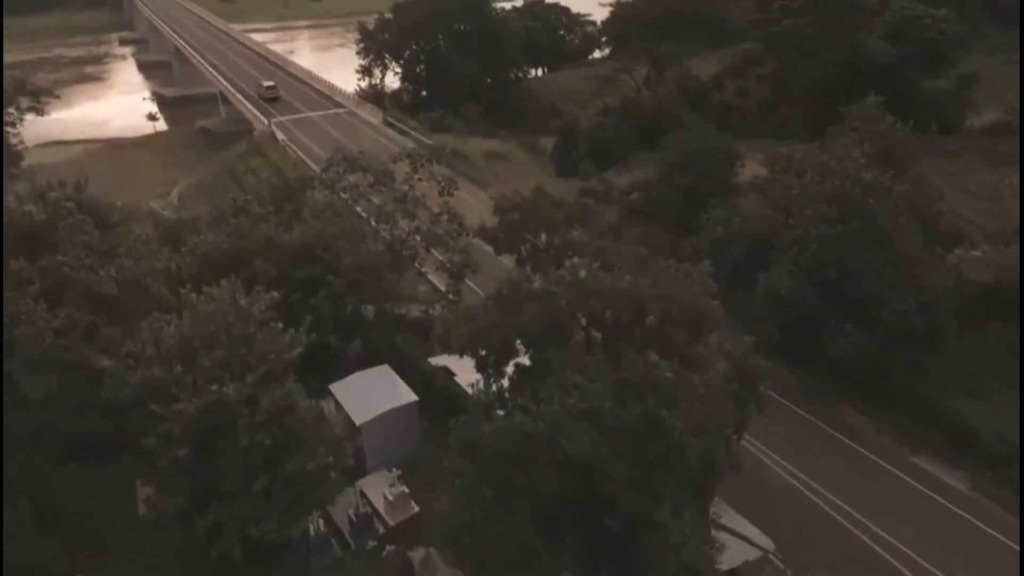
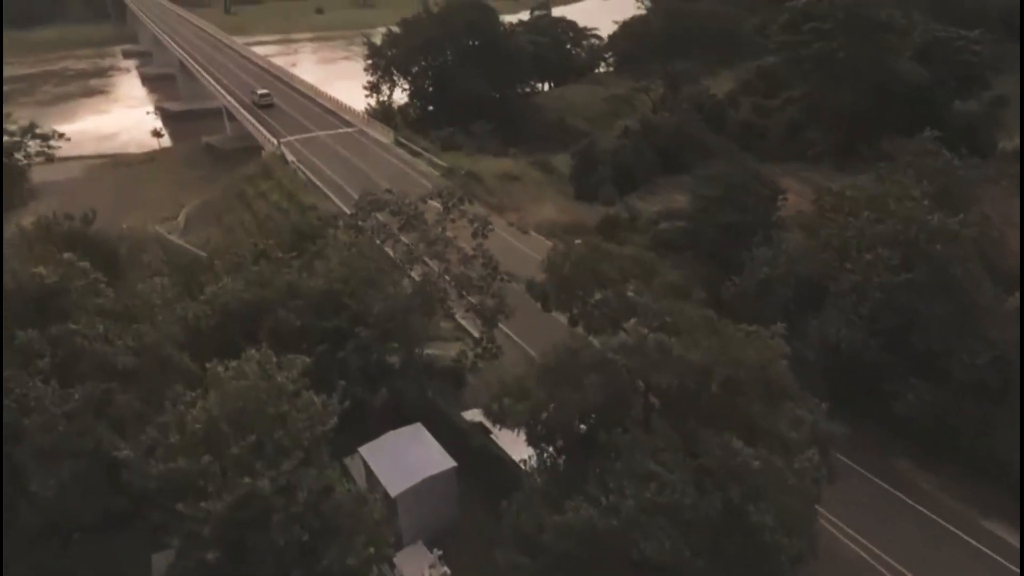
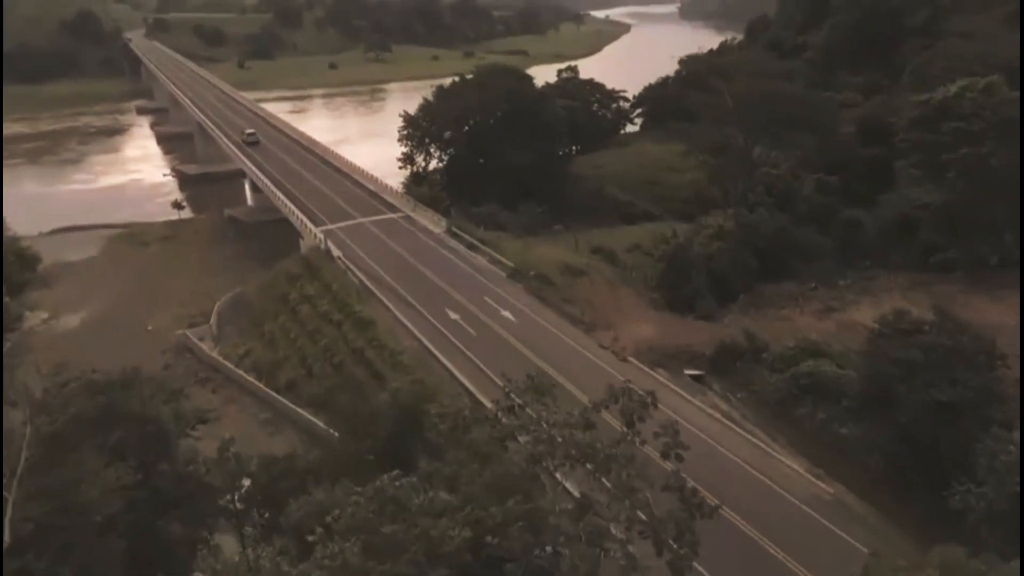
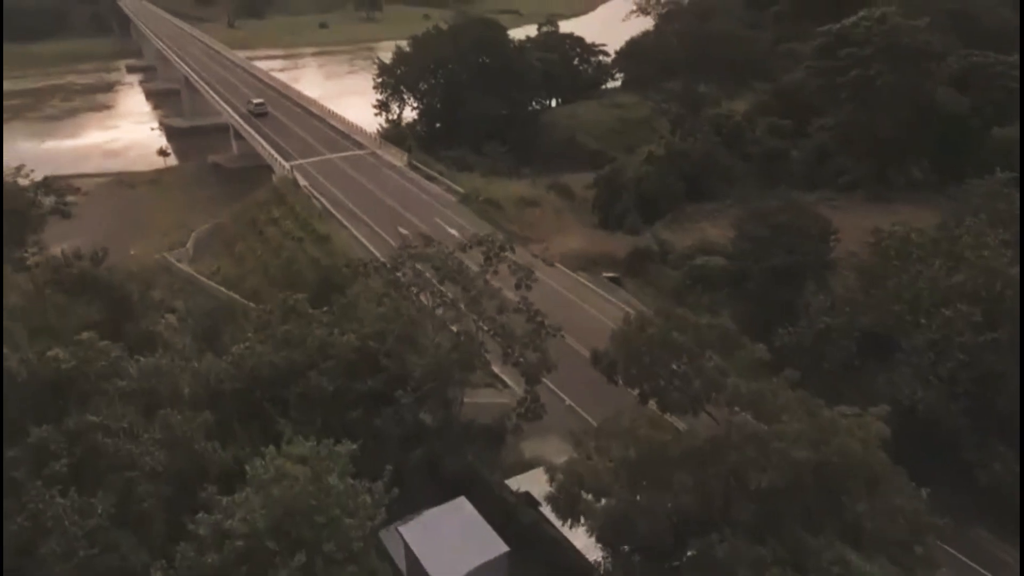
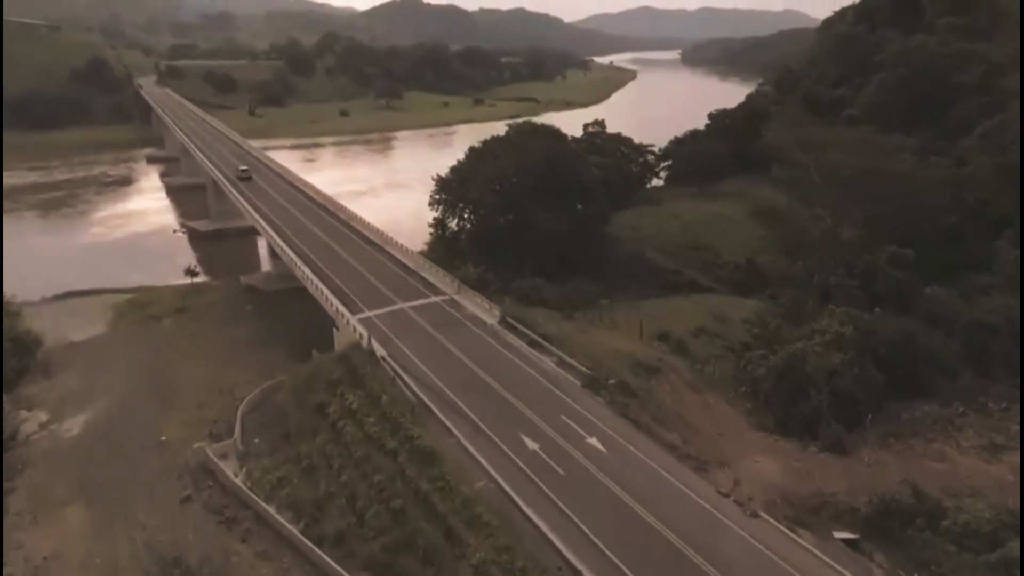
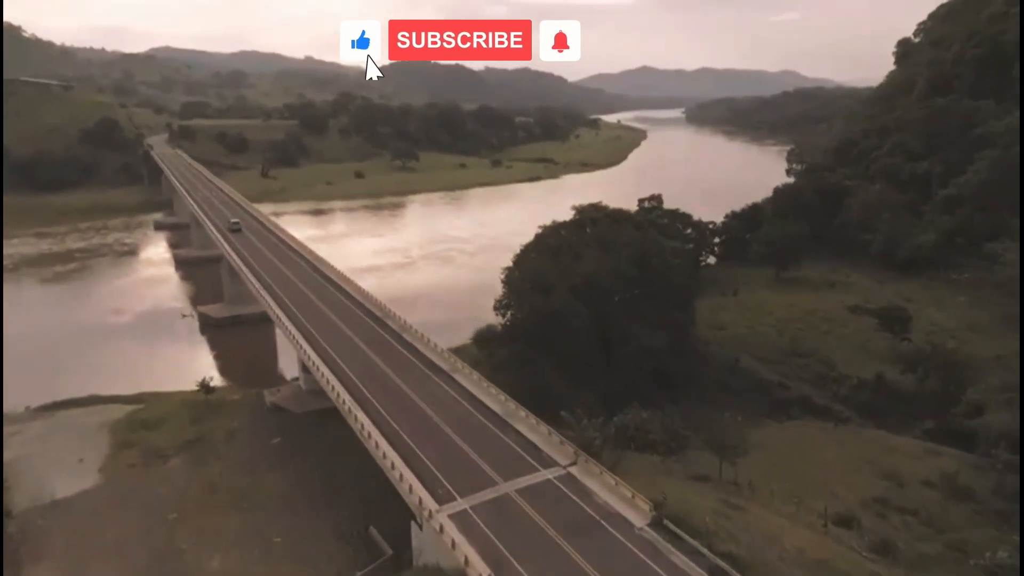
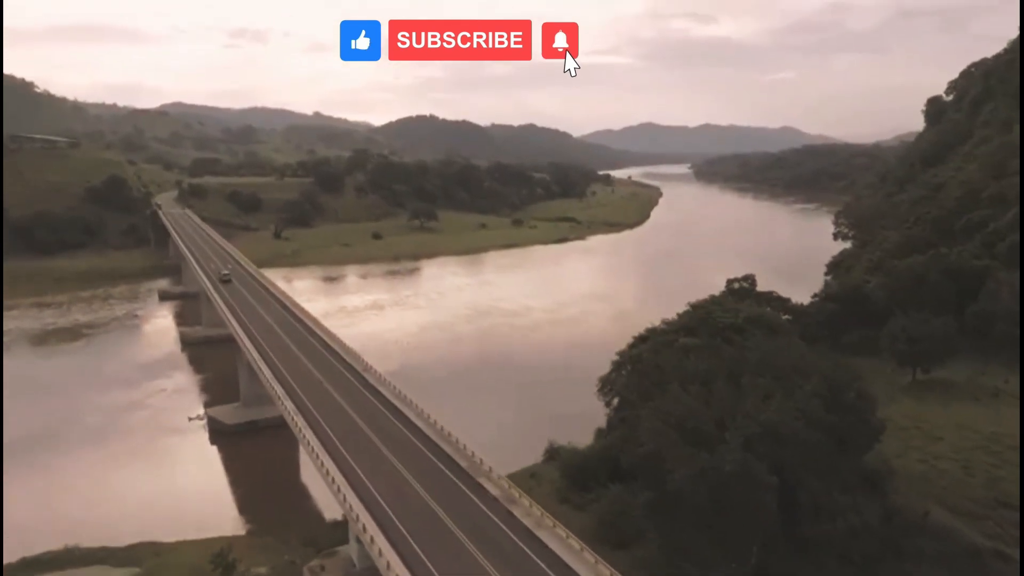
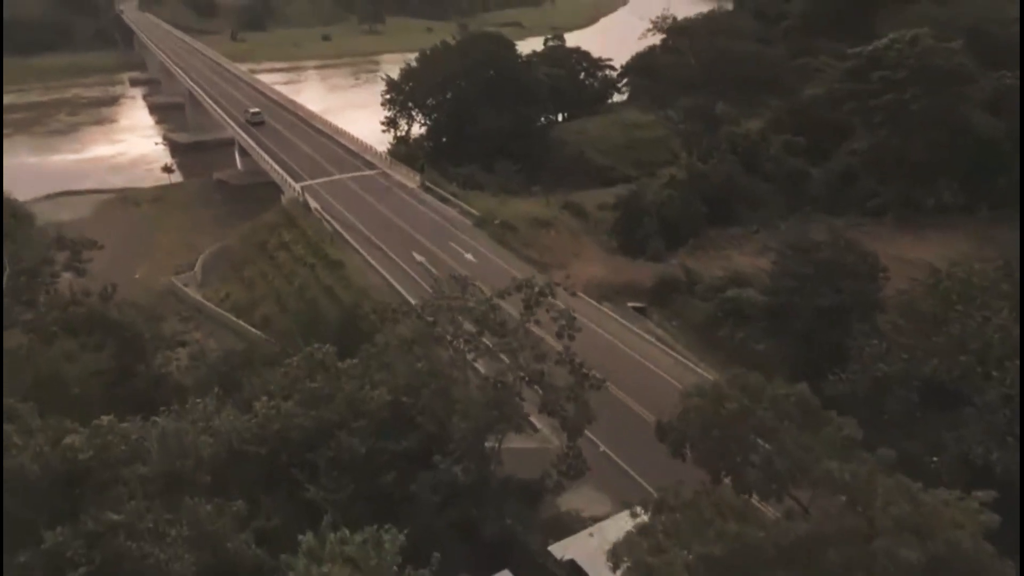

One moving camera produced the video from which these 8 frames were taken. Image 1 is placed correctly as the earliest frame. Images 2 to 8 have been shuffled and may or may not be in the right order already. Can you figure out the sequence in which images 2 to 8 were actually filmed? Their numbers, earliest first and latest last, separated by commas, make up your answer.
2, 4, 8, 3, 5, 6, 7
